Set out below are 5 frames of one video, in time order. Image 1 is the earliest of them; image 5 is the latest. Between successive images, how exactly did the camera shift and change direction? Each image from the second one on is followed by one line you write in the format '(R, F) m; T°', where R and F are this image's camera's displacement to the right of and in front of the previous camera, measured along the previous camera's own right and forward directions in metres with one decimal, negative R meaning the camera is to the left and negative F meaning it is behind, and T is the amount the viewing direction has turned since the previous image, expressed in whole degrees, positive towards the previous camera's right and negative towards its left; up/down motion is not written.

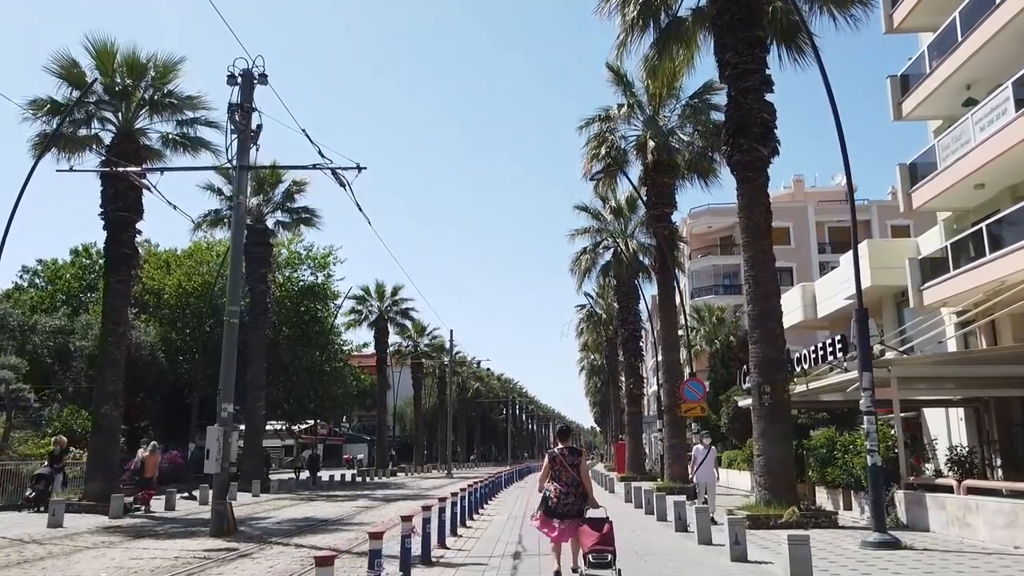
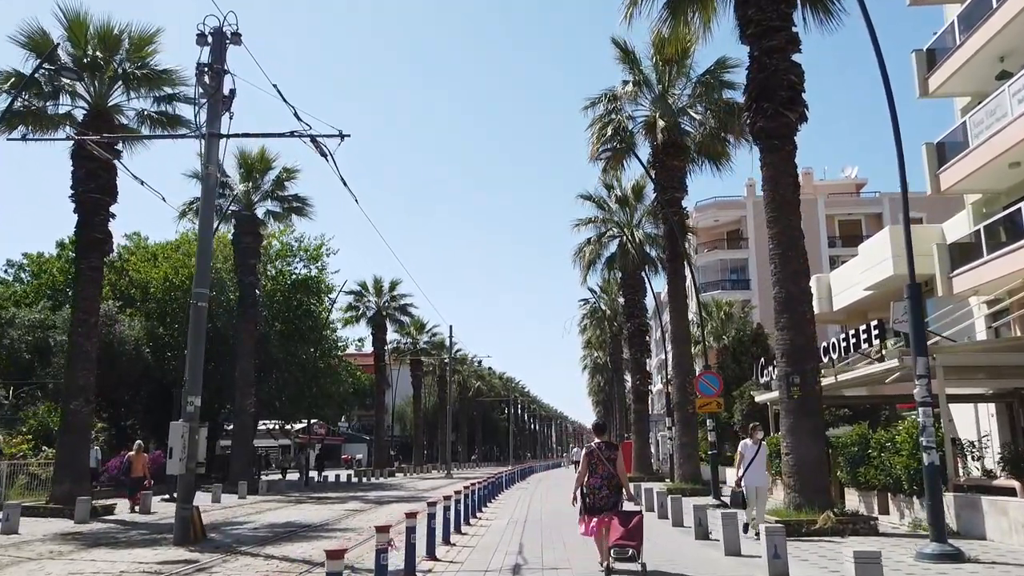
(0.0, +1.6) m; 0°
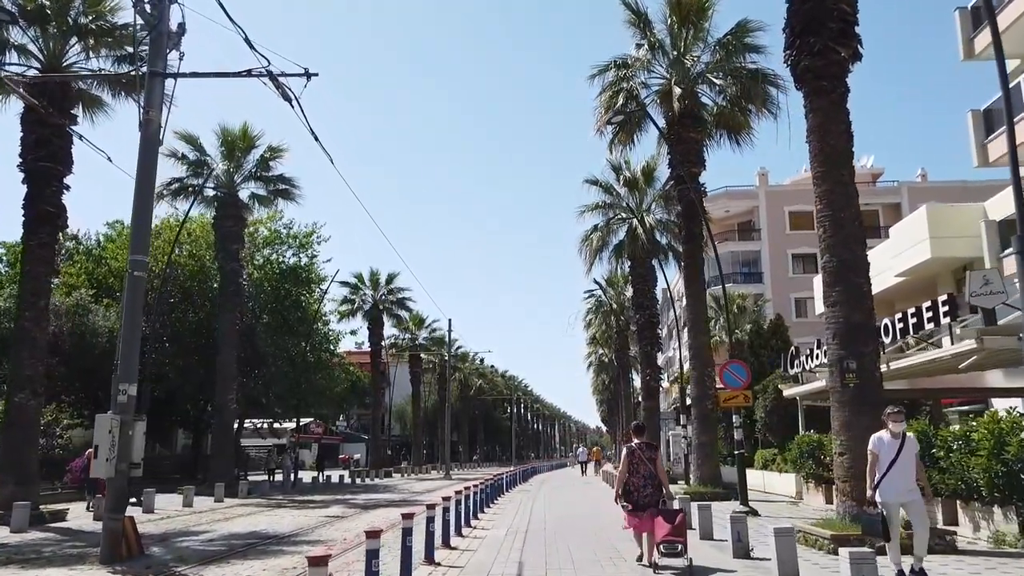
(+0.1, +2.4) m; 0°
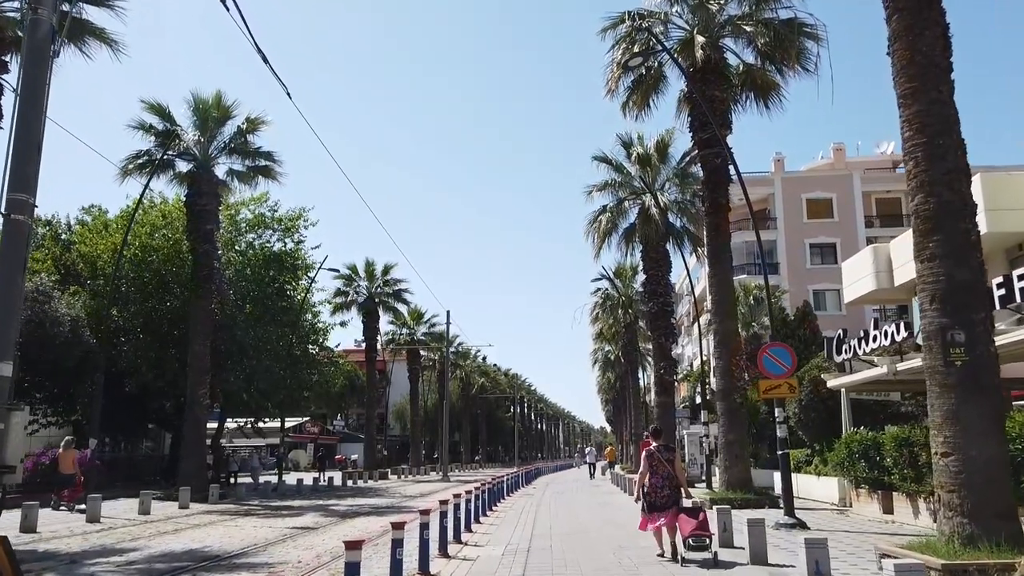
(+0.1, +2.9) m; 0°
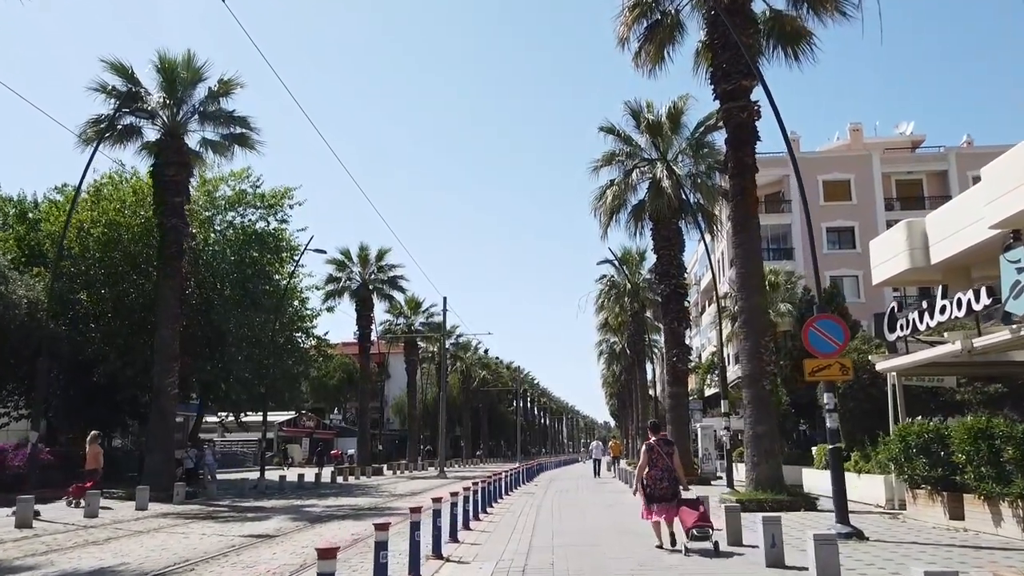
(+0.1, +2.6) m; 0°
